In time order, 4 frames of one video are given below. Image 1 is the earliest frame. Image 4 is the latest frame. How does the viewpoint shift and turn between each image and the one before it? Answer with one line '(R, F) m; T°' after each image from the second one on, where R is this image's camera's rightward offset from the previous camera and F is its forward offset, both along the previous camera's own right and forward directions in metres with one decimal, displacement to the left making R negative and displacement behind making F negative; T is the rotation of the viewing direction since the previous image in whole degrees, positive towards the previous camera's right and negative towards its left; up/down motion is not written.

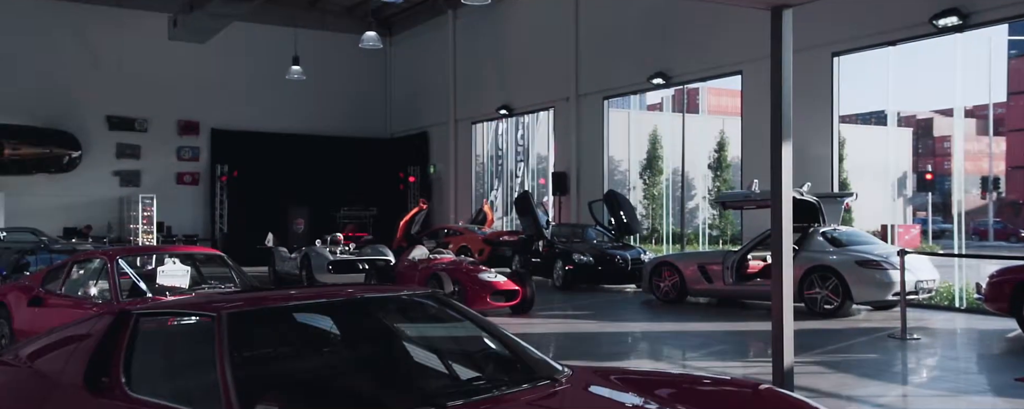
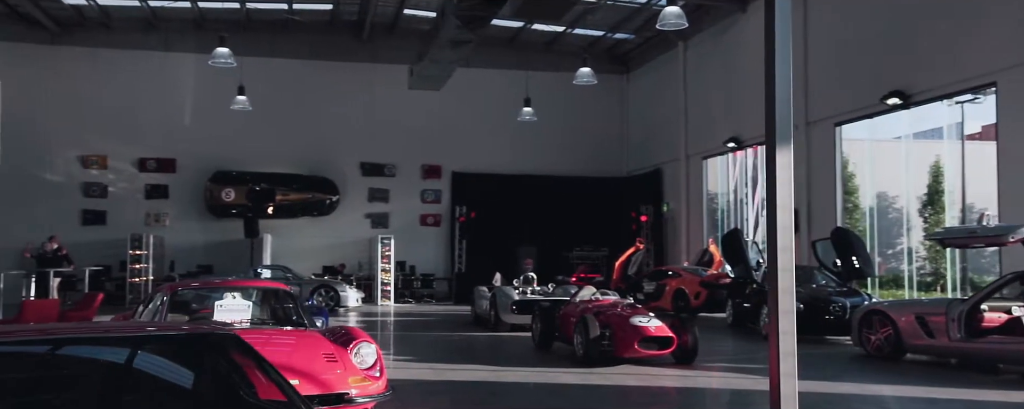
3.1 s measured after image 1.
(+1.7, +1.1) m; -19°
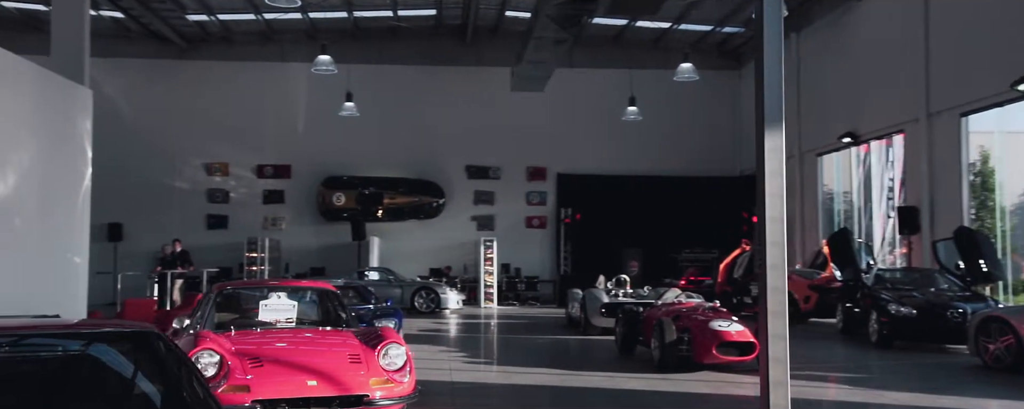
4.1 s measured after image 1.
(+0.6, +0.3) m; -8°
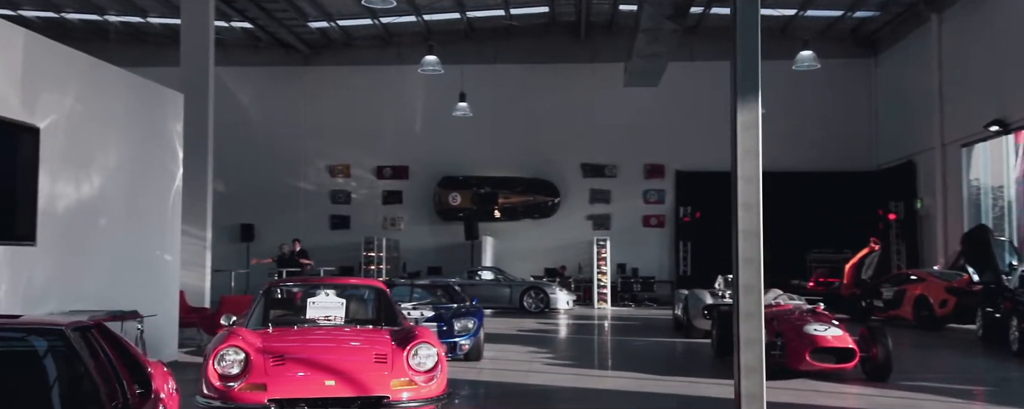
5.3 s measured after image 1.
(+0.6, +0.4) m; -9°
